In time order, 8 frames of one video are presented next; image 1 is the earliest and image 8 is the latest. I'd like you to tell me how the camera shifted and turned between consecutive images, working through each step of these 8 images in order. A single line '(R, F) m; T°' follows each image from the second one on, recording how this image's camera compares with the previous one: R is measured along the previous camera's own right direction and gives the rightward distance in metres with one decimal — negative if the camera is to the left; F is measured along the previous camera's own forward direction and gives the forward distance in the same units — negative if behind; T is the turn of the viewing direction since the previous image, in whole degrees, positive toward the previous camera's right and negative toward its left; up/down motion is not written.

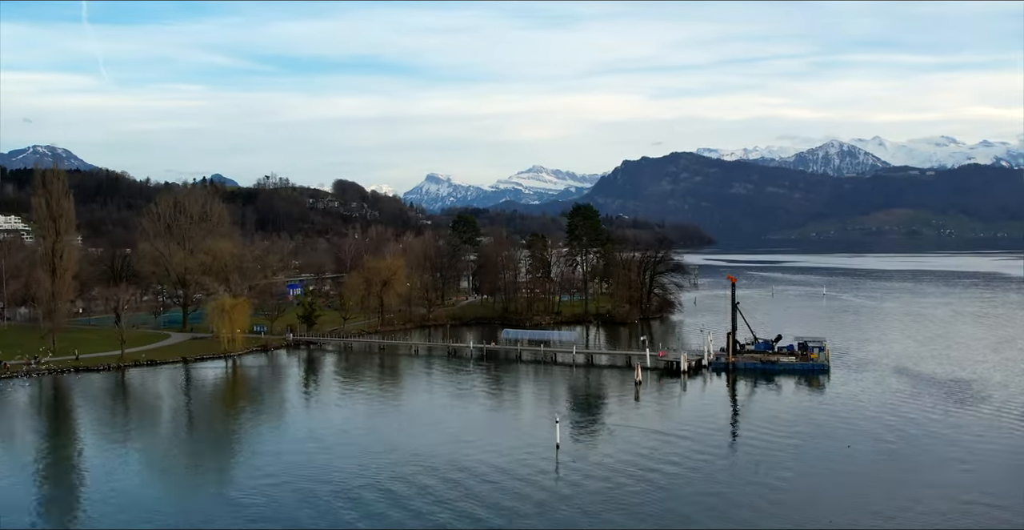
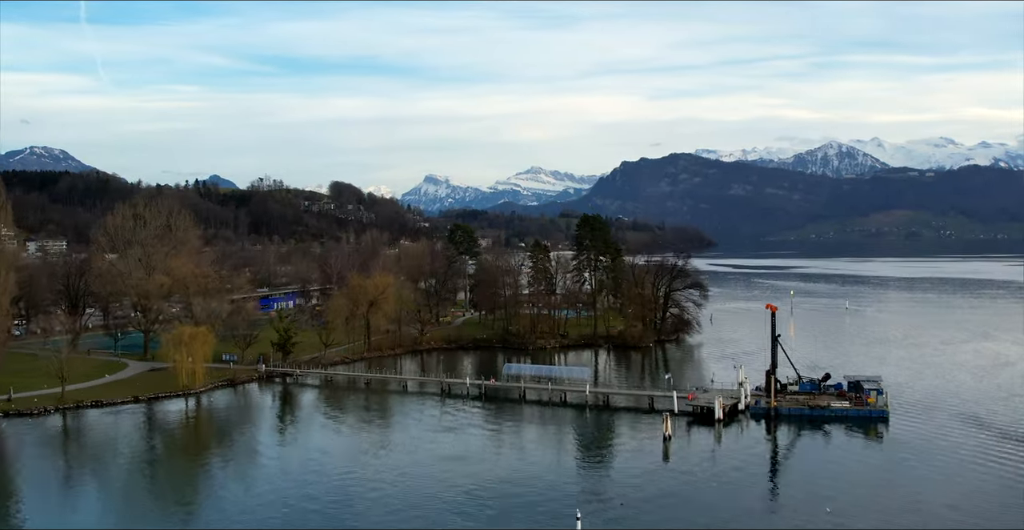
(-0.1, +2.1) m; 0°
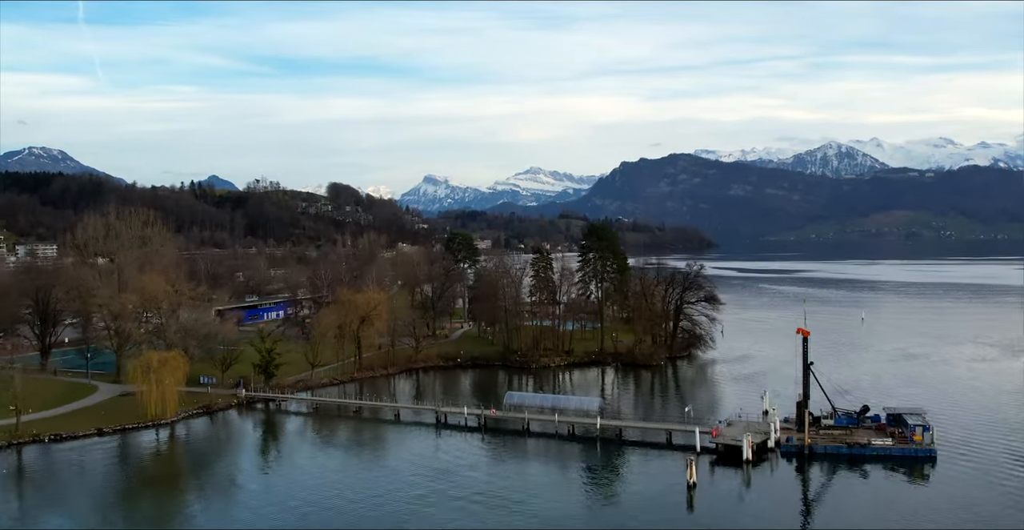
(0.0, +1.3) m; 0°
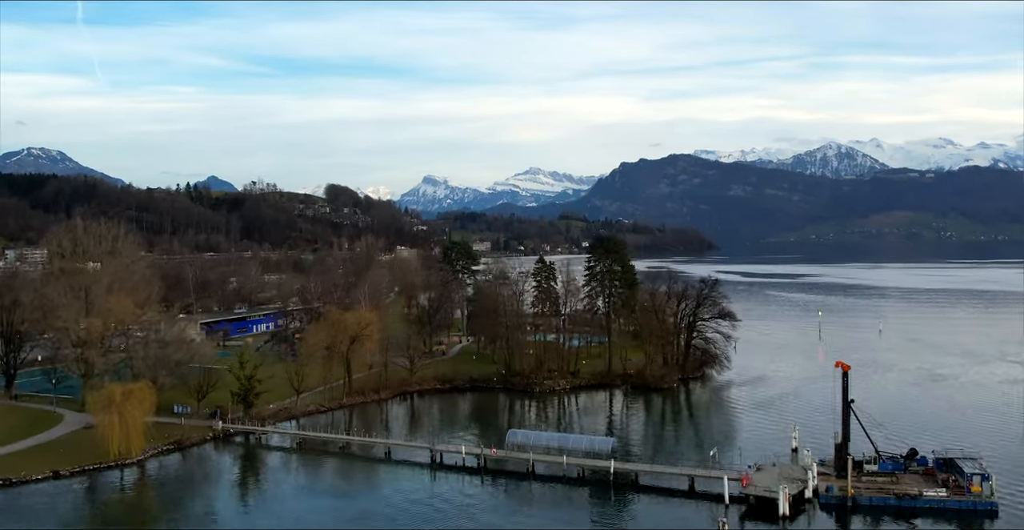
(0.0, +1.3) m; 0°
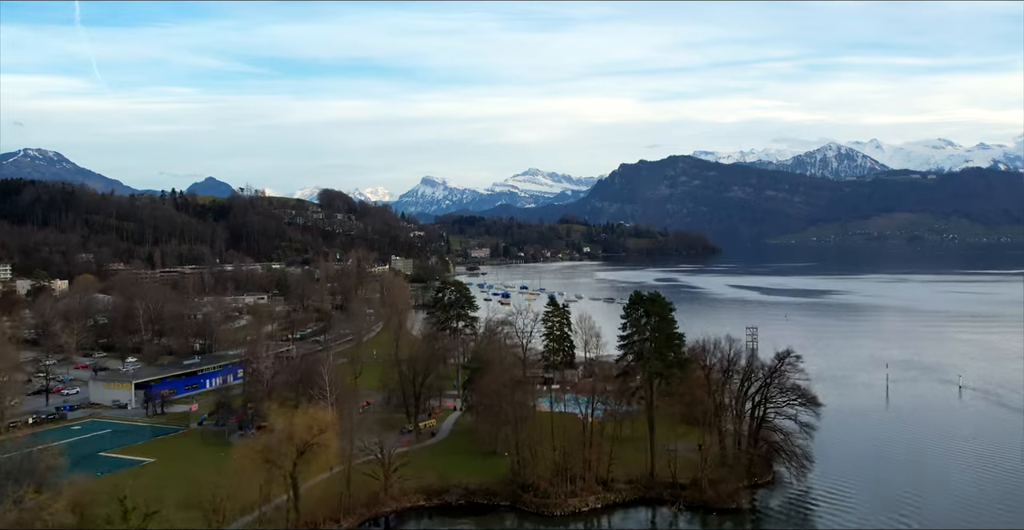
(-0.1, +4.4) m; 0°
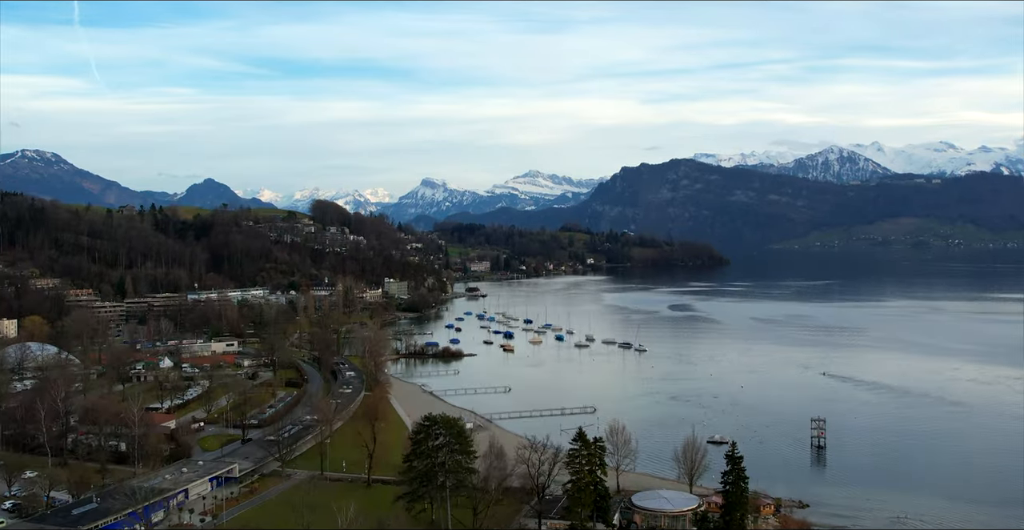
(-0.2, +6.1) m; 0°
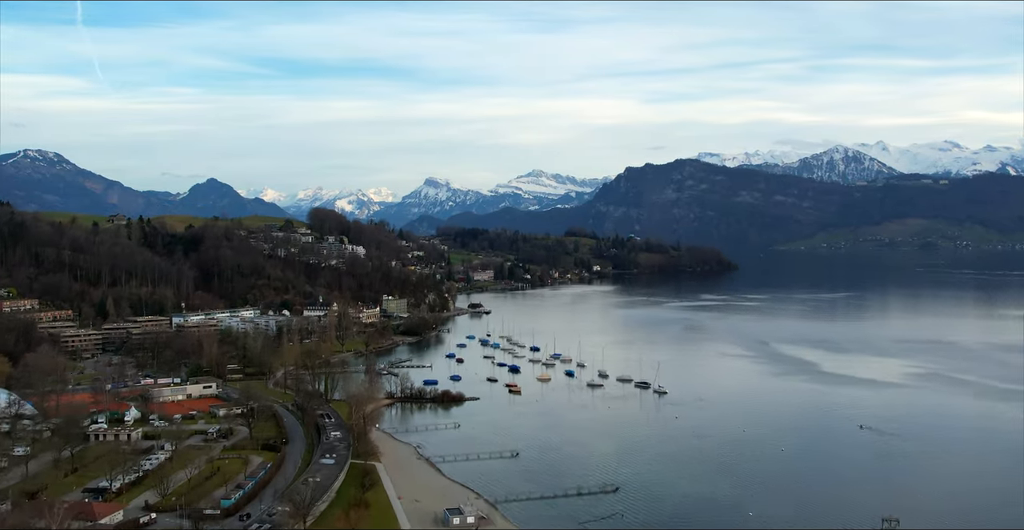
(-0.1, +4.2) m; 0°
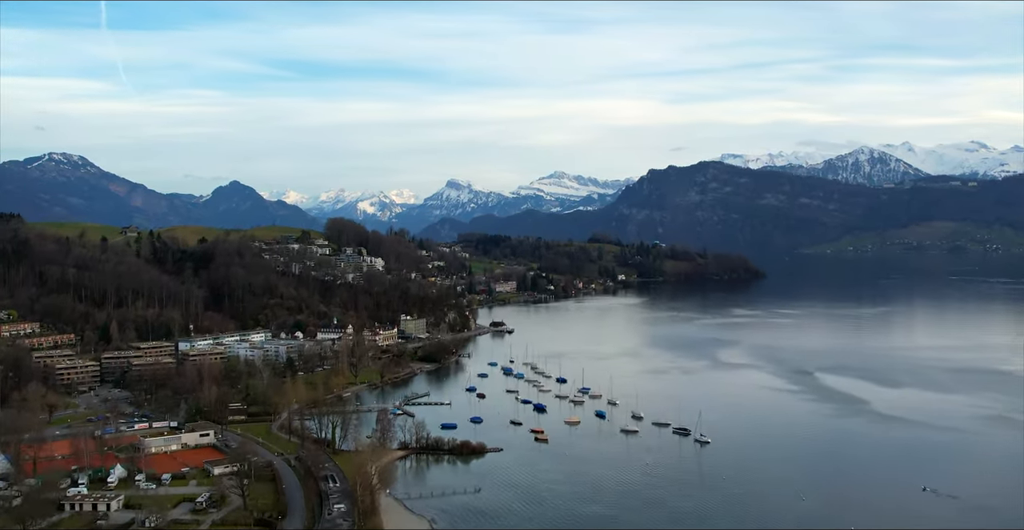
(-0.1, +3.7) m; -1°
